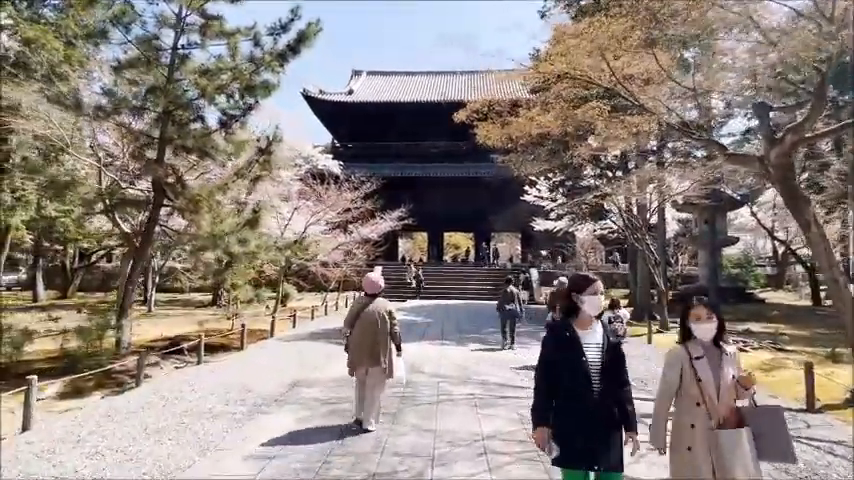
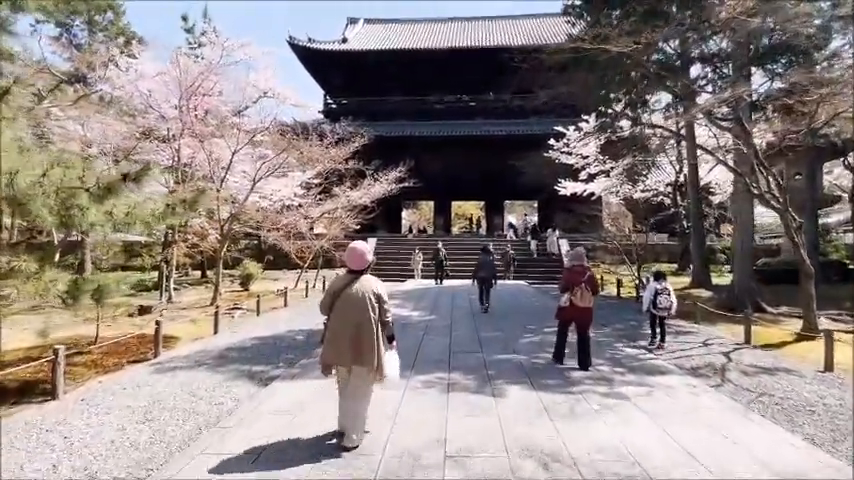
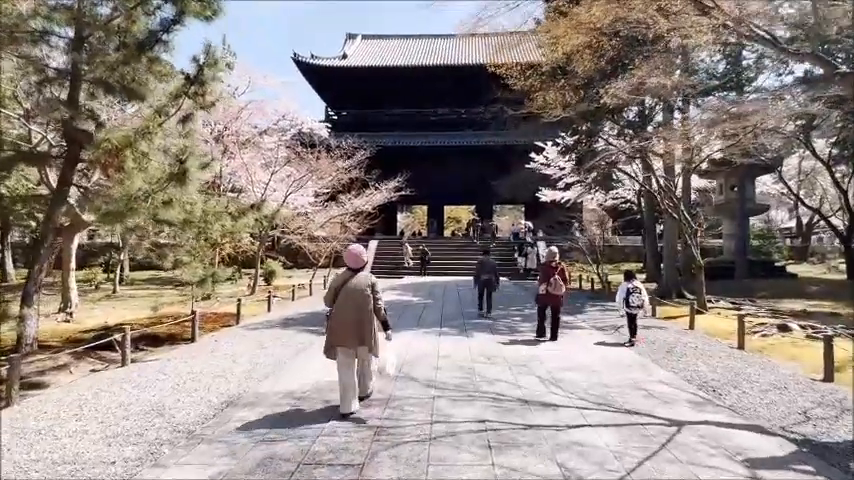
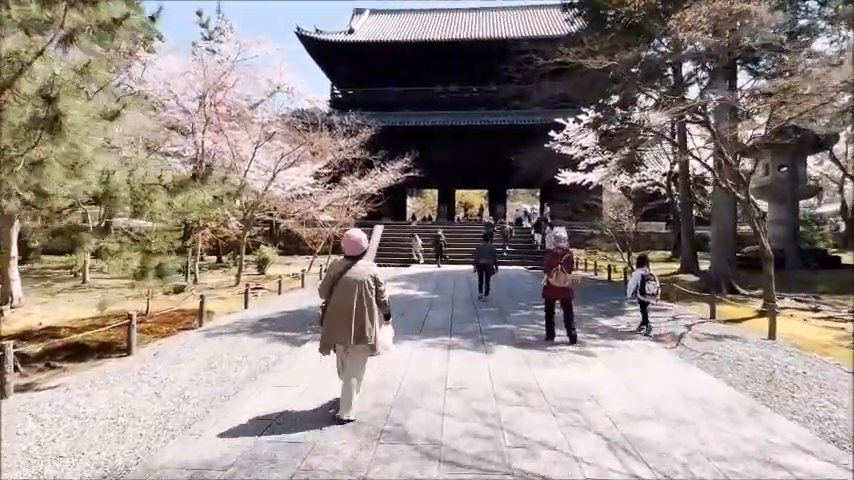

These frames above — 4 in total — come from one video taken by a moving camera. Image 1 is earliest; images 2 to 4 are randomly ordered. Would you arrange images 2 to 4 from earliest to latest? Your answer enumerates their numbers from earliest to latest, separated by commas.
3, 4, 2
